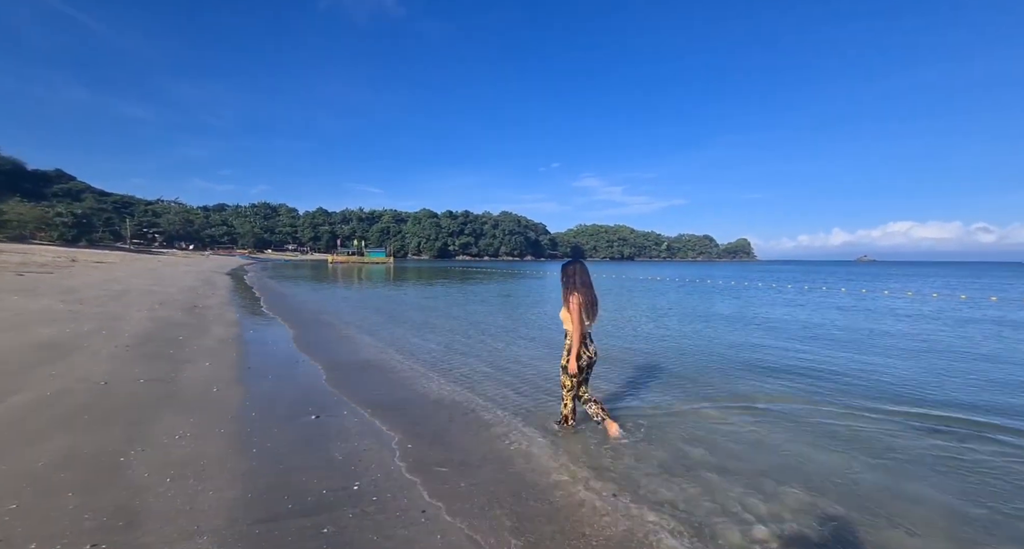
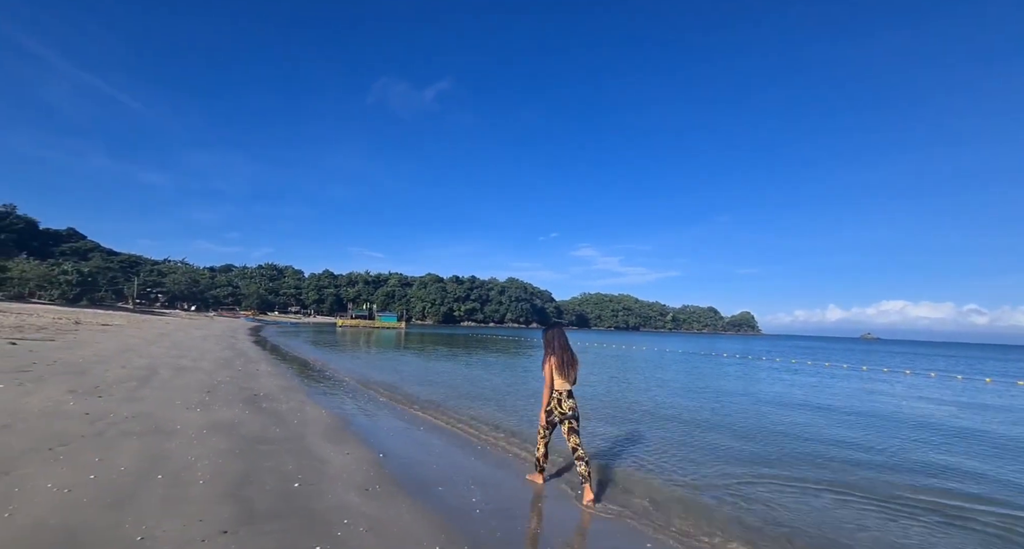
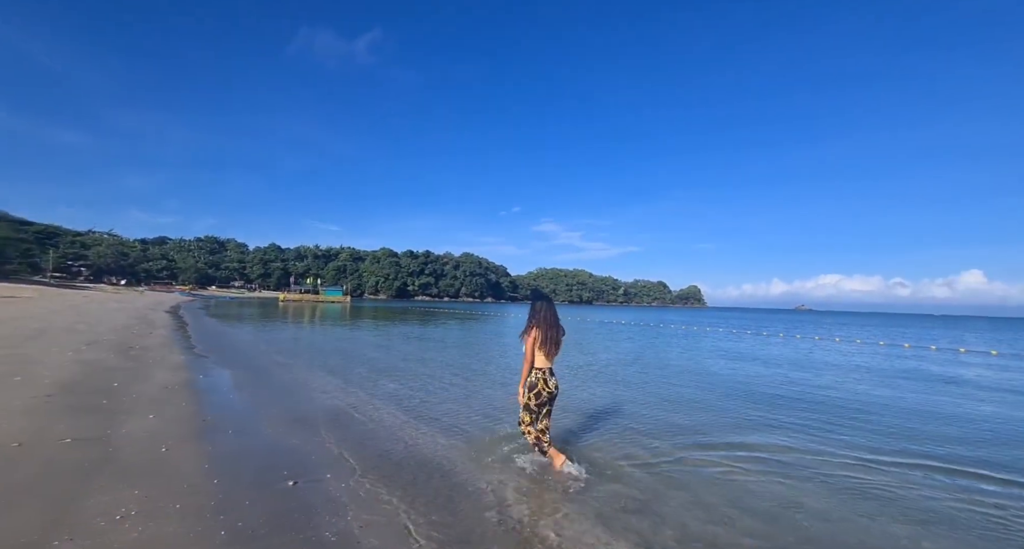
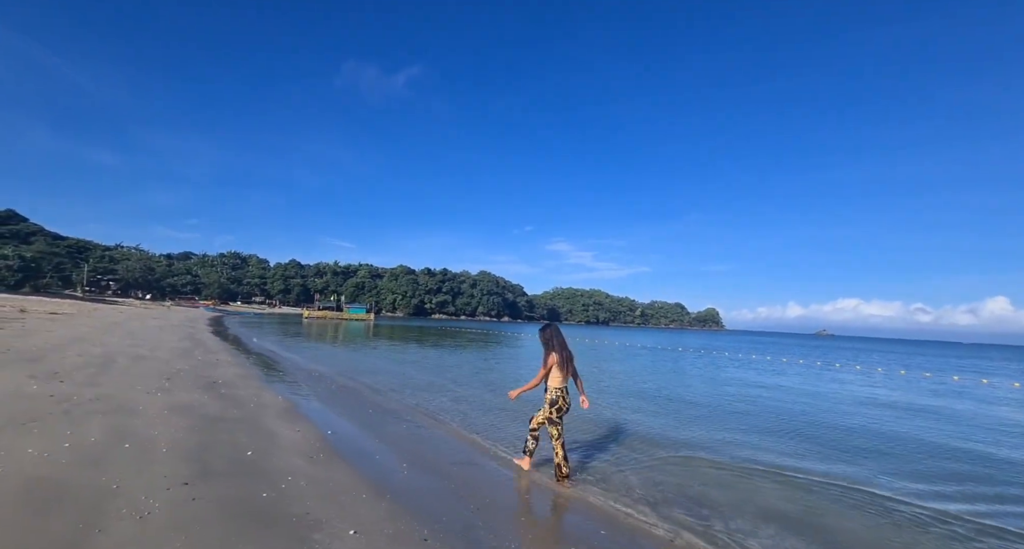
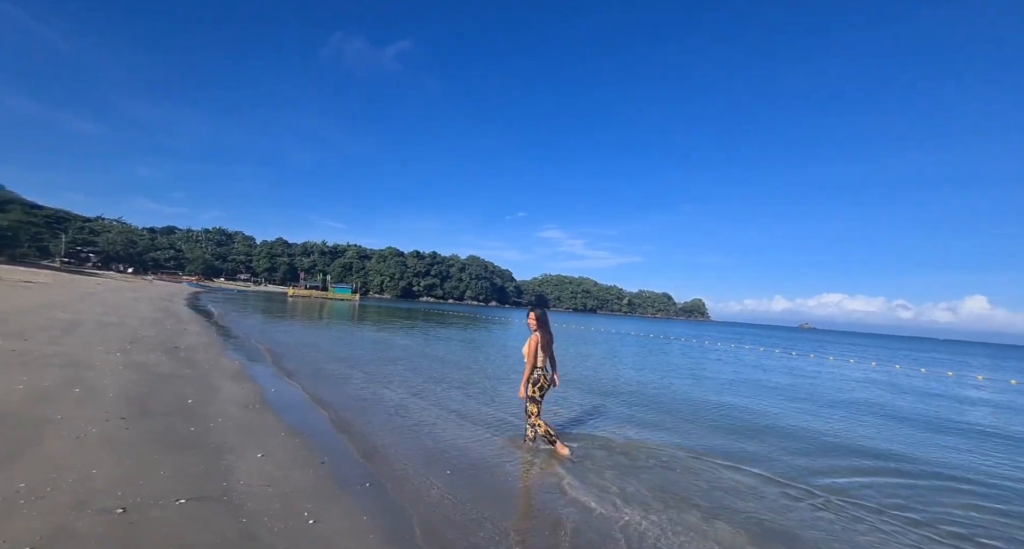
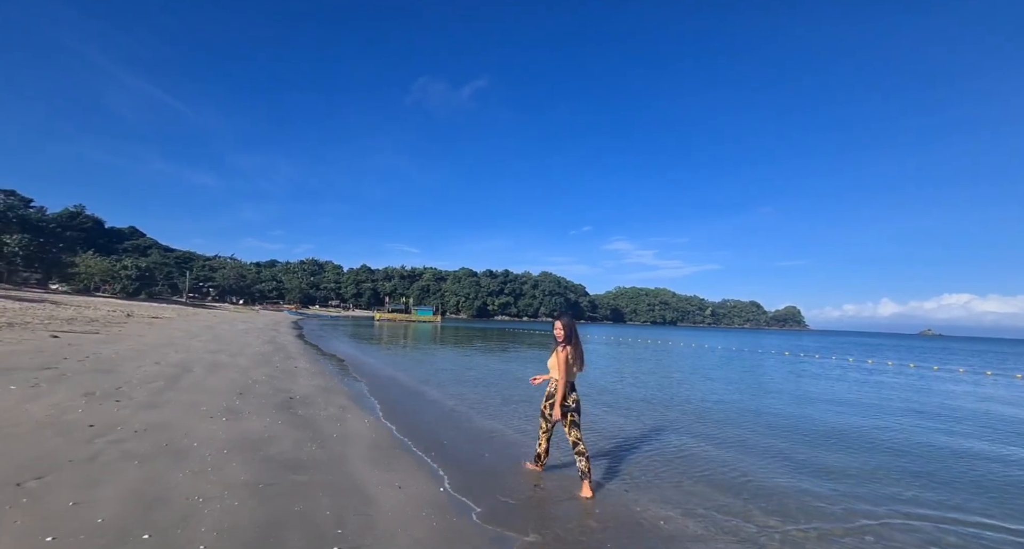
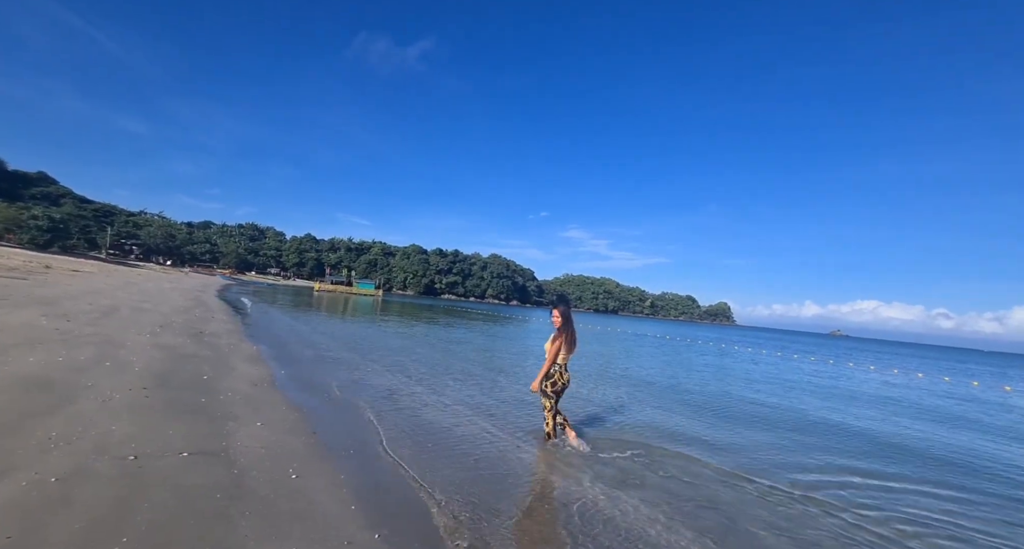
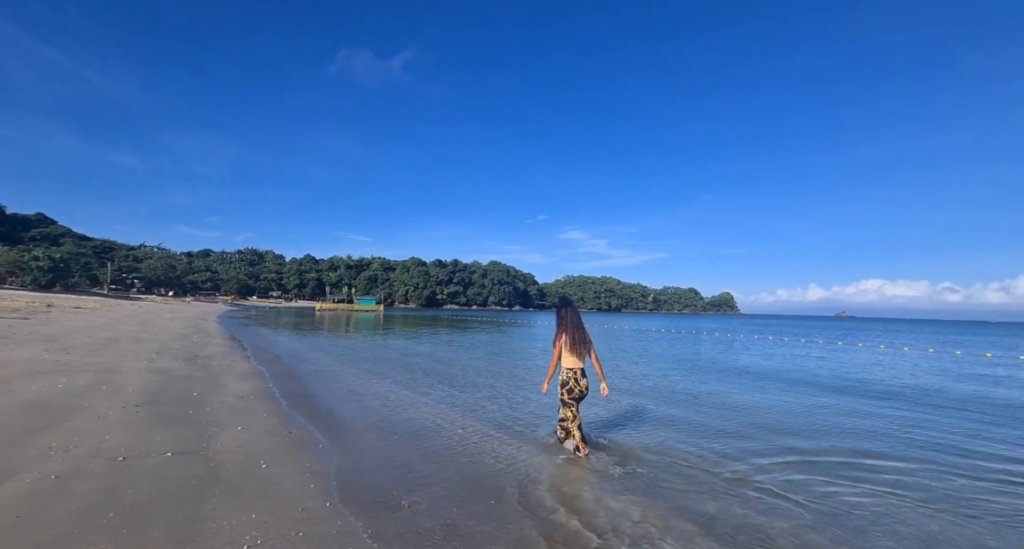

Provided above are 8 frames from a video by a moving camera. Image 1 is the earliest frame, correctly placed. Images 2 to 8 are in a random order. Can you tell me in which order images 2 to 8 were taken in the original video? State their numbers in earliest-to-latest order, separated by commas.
3, 8, 7, 5, 4, 2, 6
